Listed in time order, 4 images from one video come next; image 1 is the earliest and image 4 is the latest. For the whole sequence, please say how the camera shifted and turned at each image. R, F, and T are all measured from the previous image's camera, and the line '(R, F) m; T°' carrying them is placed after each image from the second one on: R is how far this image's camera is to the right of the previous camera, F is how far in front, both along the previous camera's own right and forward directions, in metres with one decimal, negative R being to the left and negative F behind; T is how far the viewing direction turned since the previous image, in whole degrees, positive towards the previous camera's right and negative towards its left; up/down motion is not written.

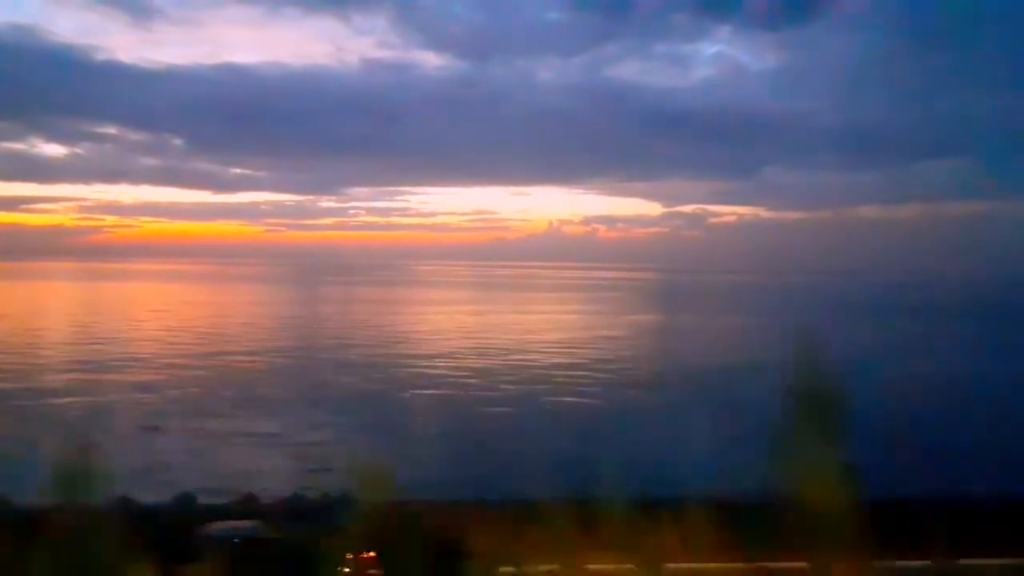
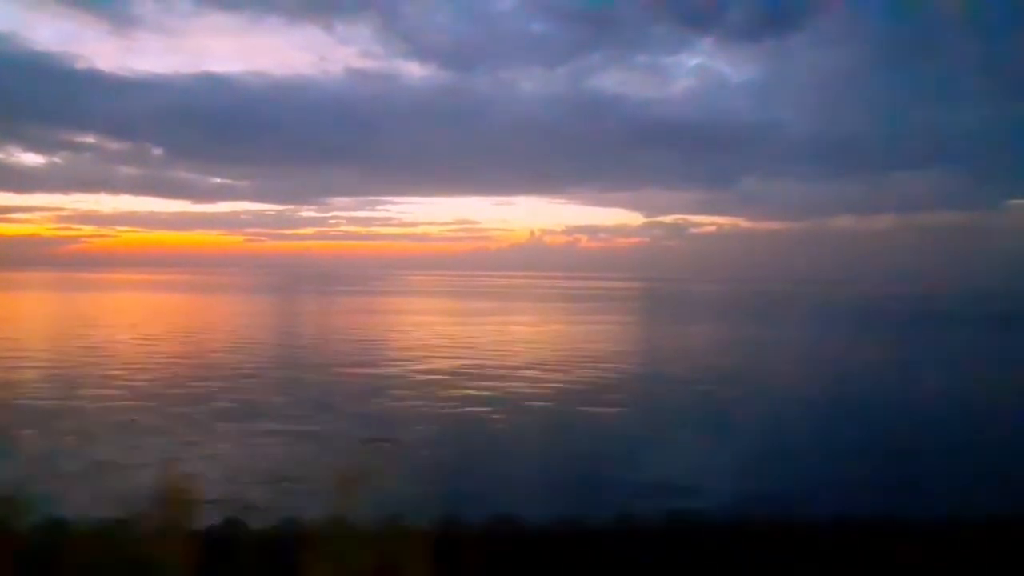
(-0.5, -0.1) m; +1°
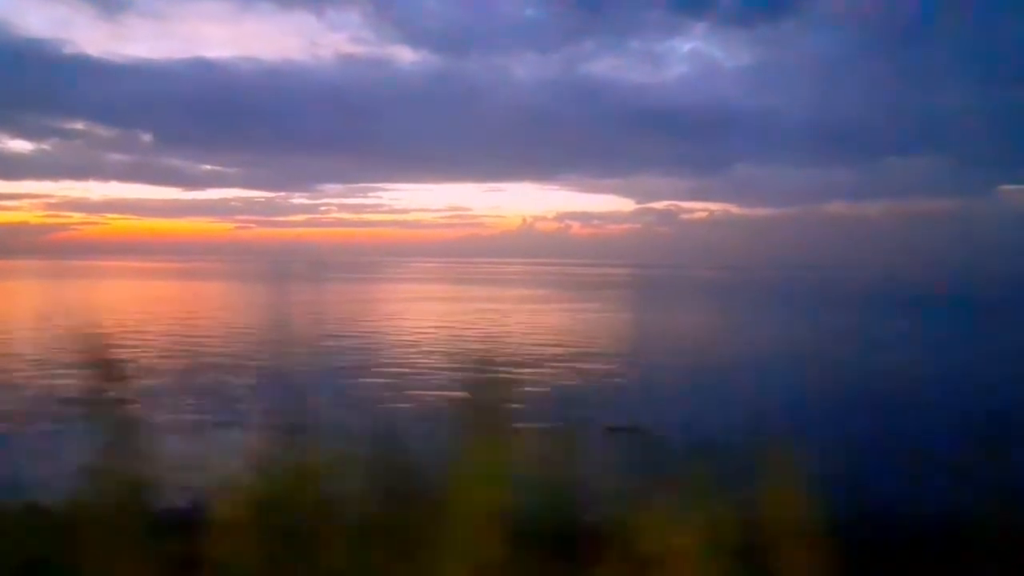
(-0.9, +0.1) m; +1°
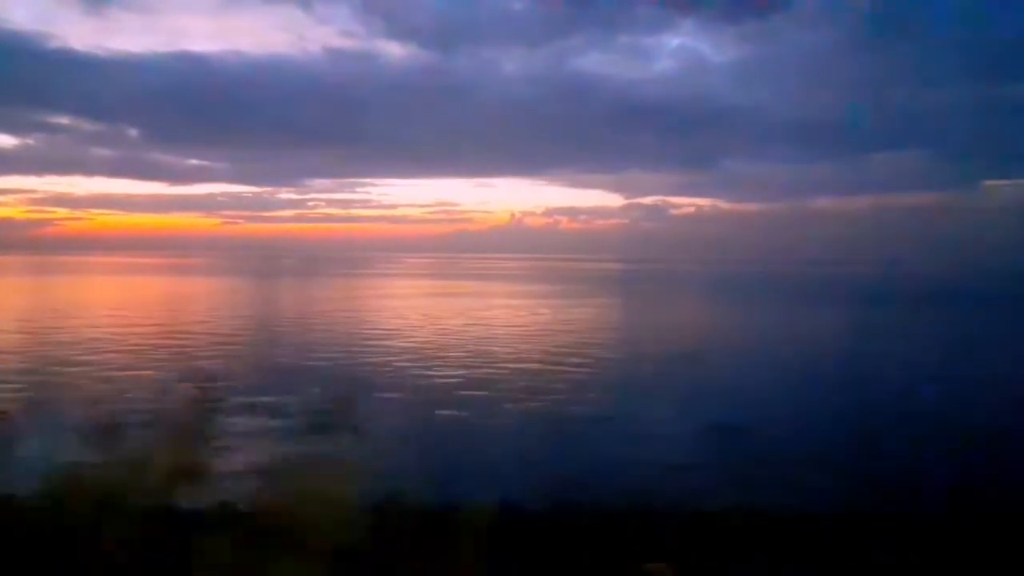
(-0.6, +0.7) m; +1°
